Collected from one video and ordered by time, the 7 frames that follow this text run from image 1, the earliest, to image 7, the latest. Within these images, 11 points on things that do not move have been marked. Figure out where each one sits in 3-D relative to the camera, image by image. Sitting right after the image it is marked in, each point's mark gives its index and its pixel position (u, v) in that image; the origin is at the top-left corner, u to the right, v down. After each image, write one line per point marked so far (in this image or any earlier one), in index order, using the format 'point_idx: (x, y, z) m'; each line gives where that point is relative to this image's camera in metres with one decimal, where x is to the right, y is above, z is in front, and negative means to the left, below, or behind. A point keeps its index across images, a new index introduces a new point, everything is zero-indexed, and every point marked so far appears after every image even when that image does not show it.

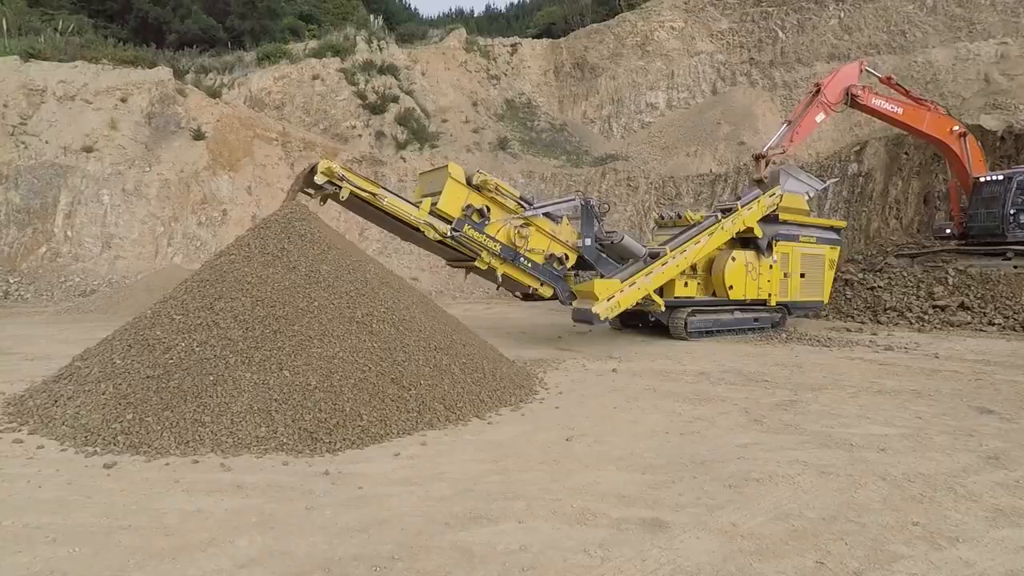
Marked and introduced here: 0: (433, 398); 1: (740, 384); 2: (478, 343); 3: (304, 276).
0: (-0.8, -1.1, +5.5) m
1: (+3.0, -1.2, +7.0) m
2: (-0.4, -0.7, +7.1) m
3: (-2.2, +0.1, +6.2) m
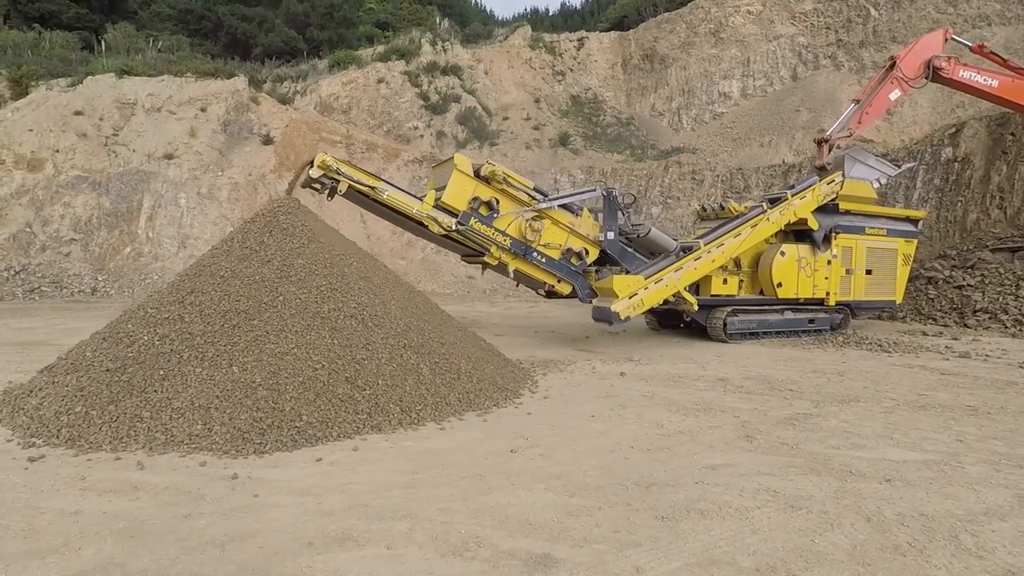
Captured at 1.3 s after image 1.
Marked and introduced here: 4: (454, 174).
0: (-1.1, -1.0, +5.2) m
1: (+2.8, -1.2, +6.2) m
2: (-0.5, -0.6, +6.6) m
3: (-2.5, +0.2, +6.0) m
4: (-0.9, +1.7, +8.5) m
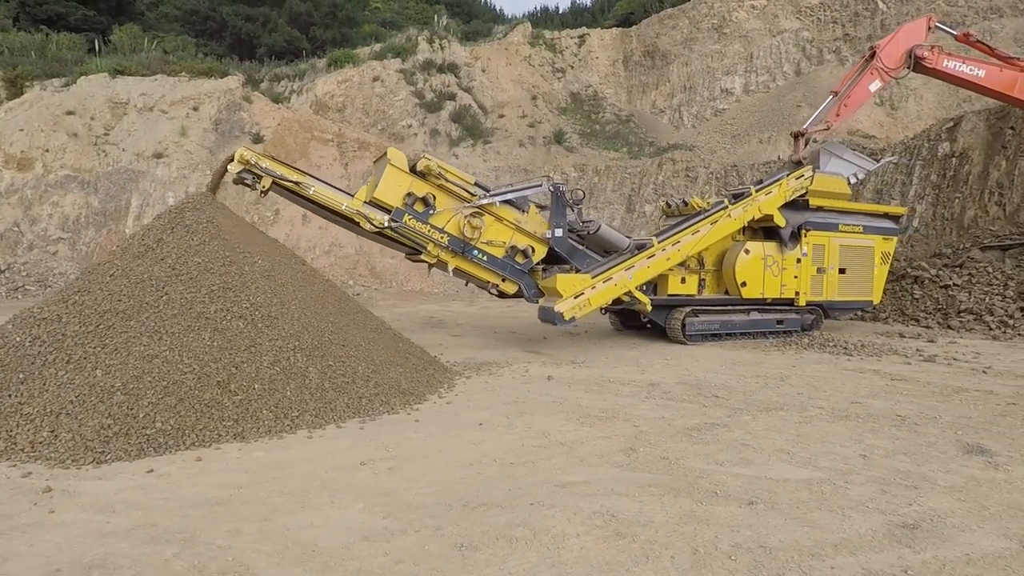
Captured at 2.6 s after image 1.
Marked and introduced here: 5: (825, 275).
0: (-2.1, -1.0, +4.9) m
1: (+1.8, -1.2, +5.8) m
2: (-1.5, -0.6, +6.3) m
3: (-3.5, +0.2, +5.7) m
4: (-1.8, +1.7, +8.1) m
5: (+6.1, +0.3, +11.1) m
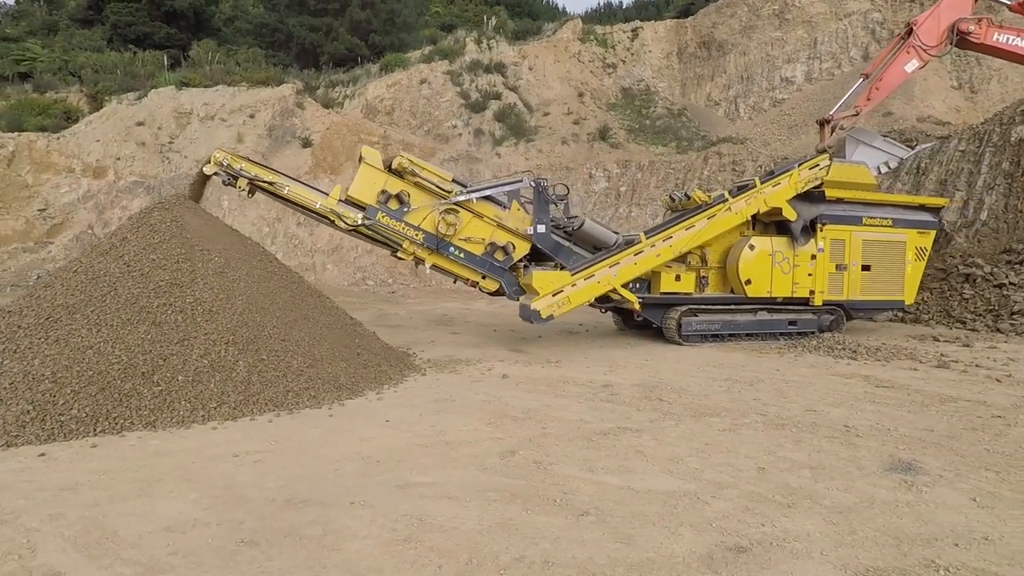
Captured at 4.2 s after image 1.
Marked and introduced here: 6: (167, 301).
0: (-2.9, -1.0, +5.0) m
1: (+1.1, -1.1, +5.4) m
2: (-2.1, -0.6, +6.4) m
3: (-4.1, +0.2, +6.0) m
4: (-2.2, +1.7, +8.2) m
5: (+6.0, +0.3, +10.2) m
6: (-3.5, -0.1, +5.7) m
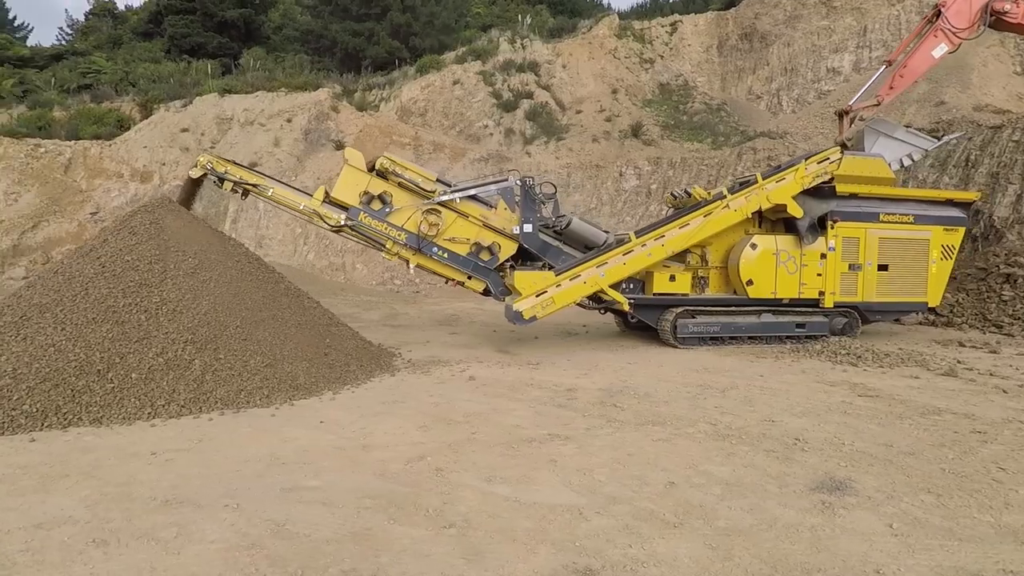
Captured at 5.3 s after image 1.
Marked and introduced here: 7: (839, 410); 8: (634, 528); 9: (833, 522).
0: (-3.4, -1.0, +5.2) m
1: (+0.6, -1.1, +5.3) m
2: (-2.5, -0.6, +6.5) m
3: (-4.6, +0.2, +6.3) m
4: (-2.4, +1.7, +8.3) m
5: (+5.8, +0.3, +9.6) m
6: (-3.9, -0.1, +5.9) m
7: (+3.0, -1.1, +5.3) m
8: (+0.6, -1.2, +2.9) m
9: (+1.7, -1.2, +3.0) m
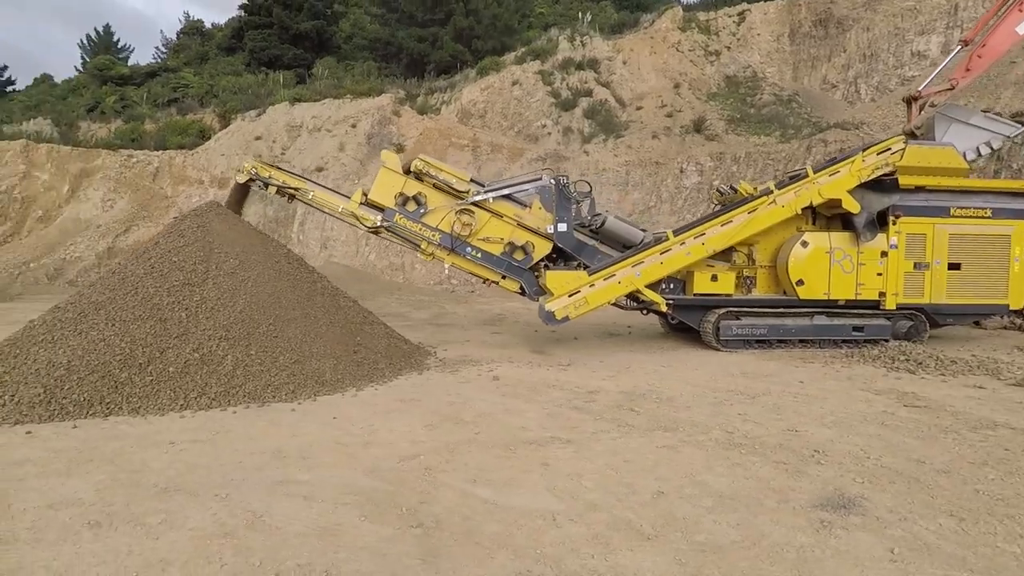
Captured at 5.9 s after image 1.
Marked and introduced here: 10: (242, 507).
0: (-3.3, -1.0, +5.5) m
1: (+0.7, -1.1, +5.1) m
2: (-2.3, -0.6, +6.7) m
3: (-4.3, +0.2, +6.7) m
4: (-1.9, +1.7, +8.5) m
5: (+6.4, +0.2, +8.9) m
6: (-3.7, -0.1, +6.3) m
7: (+3.1, -1.1, +4.9) m
8: (+0.5, -1.2, +2.8) m
9: (+1.5, -1.2, +2.8) m
10: (-1.5, -1.2, +3.1) m
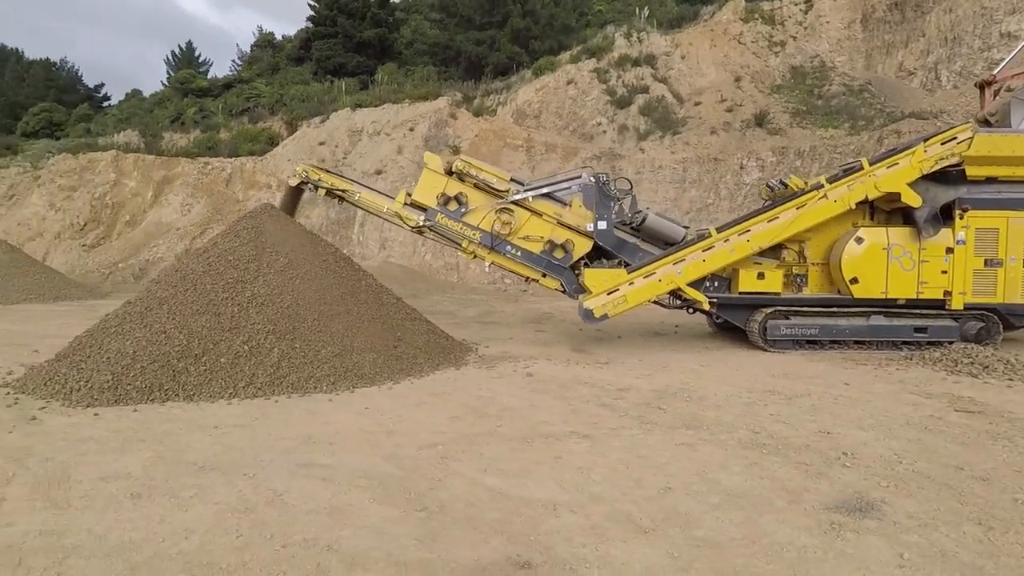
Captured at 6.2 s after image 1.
0: (-3.0, -0.9, +5.9) m
1: (+0.9, -1.1, +5.1) m
2: (-1.9, -0.5, +7.0) m
3: (-3.9, +0.3, +7.2) m
4: (-1.4, +1.8, +8.7) m
5: (+7.0, +0.3, +8.2) m
6: (-3.3, -0.1, +6.8) m
7: (+3.3, -1.1, +4.6) m
8: (+0.5, -1.2, +2.8) m
9: (+1.5, -1.2, +2.7) m
10: (-1.4, -1.2, +3.3) m
